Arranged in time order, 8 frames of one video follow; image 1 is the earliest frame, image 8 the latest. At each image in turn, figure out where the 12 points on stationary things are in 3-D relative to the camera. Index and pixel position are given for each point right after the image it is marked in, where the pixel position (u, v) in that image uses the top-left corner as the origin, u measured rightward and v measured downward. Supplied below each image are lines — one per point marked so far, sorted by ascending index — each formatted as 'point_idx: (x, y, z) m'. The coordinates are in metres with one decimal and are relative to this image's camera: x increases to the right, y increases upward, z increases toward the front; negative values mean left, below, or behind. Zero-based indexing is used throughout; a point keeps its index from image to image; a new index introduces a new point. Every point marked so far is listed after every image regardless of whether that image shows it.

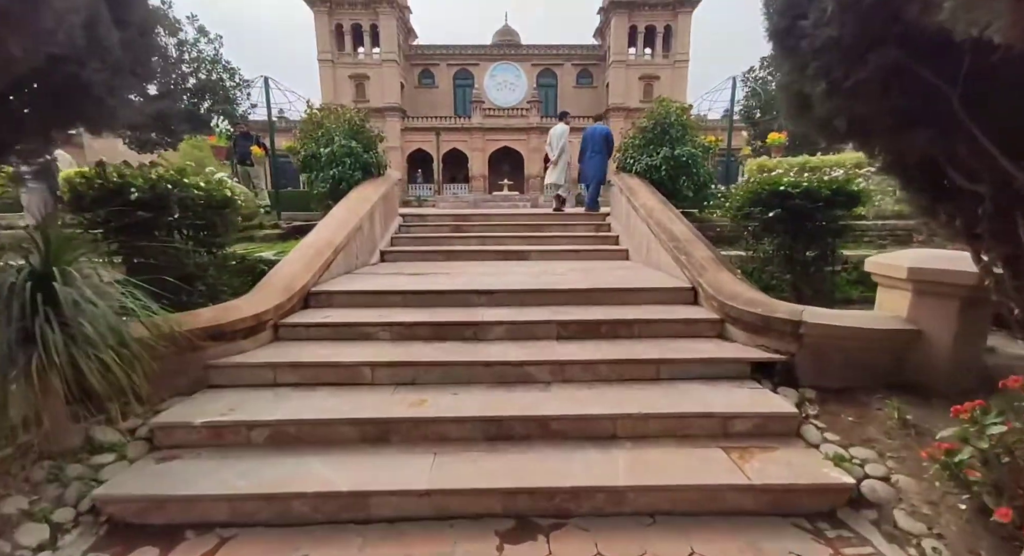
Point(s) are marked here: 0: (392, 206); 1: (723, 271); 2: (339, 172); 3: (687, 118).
0: (-1.7, +1.0, +7.3) m
1: (+1.7, 0.0, +4.0) m
2: (-2.3, +1.4, +6.8) m
3: (+2.4, +2.2, +7.3) m
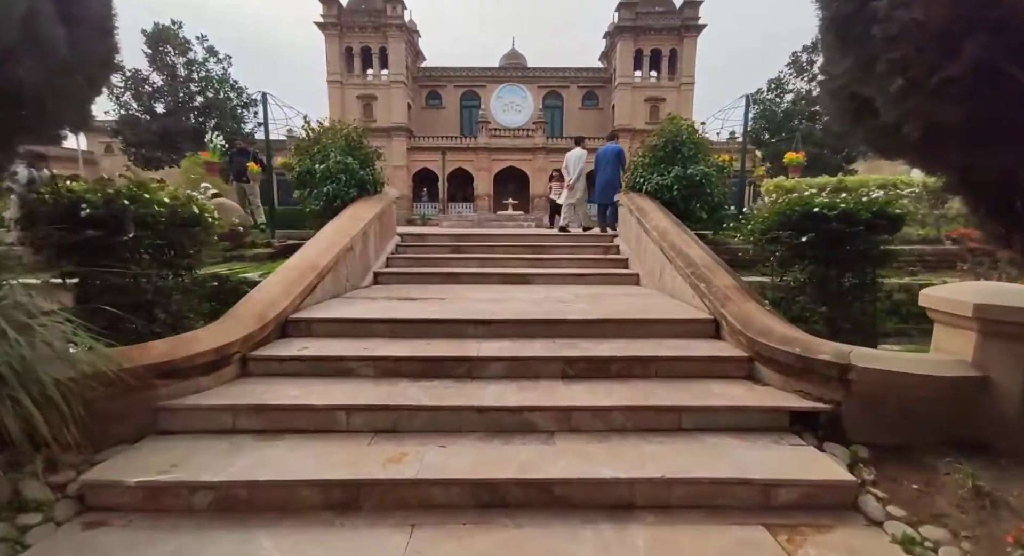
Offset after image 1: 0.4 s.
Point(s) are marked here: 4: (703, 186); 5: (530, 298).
0: (-1.7, +0.7, +7.0) m
1: (+1.7, -0.2, +3.6) m
2: (-2.3, +1.1, +6.5) m
3: (+2.5, +1.9, +6.9) m
4: (+2.4, +1.2, +6.7) m
5: (+0.2, -0.2, +4.8) m
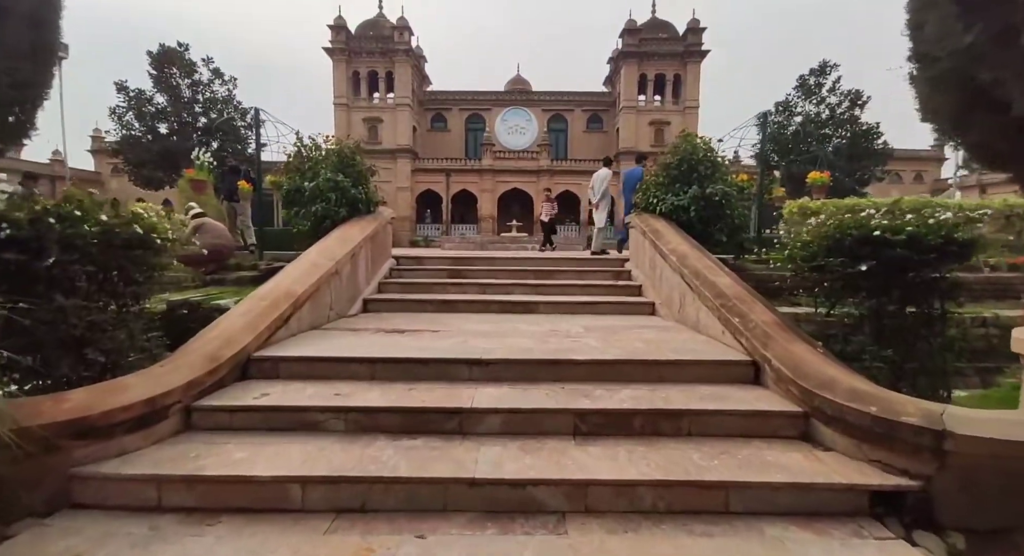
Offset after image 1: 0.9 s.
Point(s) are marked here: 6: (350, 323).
0: (-1.6, +0.4, +6.5) m
1: (+1.7, -0.4, +3.0) m
2: (-2.2, +0.8, +6.0) m
3: (+2.5, +1.5, +6.5) m
4: (+2.5, +0.8, +6.1) m
5: (+0.2, -0.4, +4.2) m
6: (-1.4, -0.4, +4.6) m
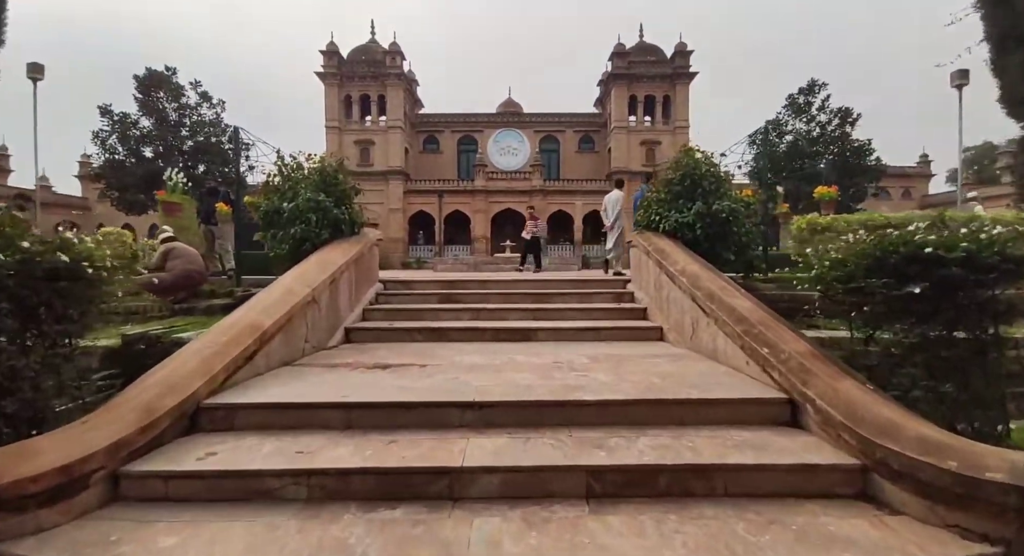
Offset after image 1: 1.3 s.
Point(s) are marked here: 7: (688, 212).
0: (-1.7, +0.1, +6.0) m
1: (+1.7, -0.5, +2.6) m
2: (-2.3, +0.5, +5.6) m
3: (+2.5, +1.3, +6.1) m
4: (+2.4, +0.6, +5.8) m
5: (+0.2, -0.6, +3.8) m
6: (-1.4, -0.6, +4.1) m
7: (+1.9, +0.7, +5.8) m
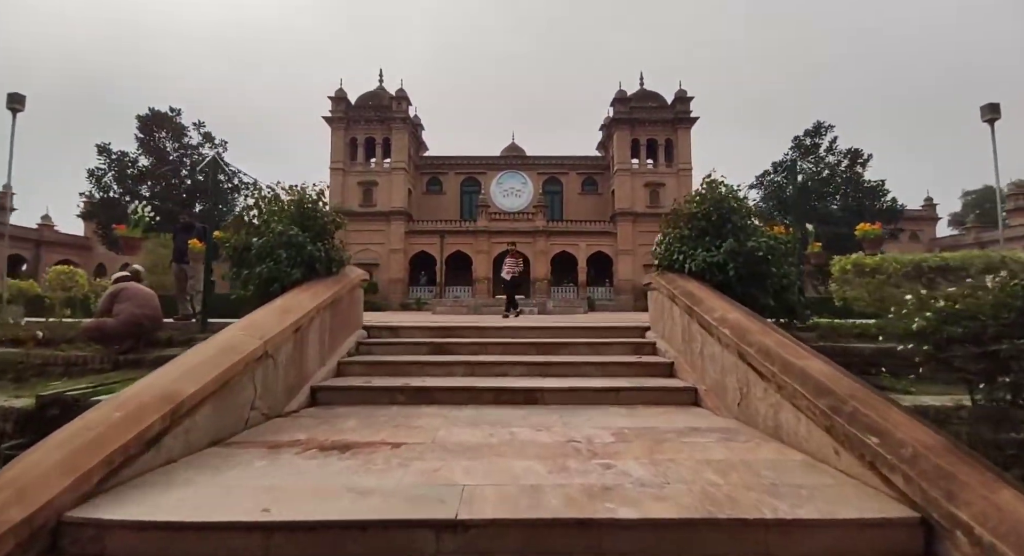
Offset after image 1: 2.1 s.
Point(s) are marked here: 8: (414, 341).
0: (-1.7, -0.4, +5.2) m
1: (+1.7, -0.7, +1.7) m
2: (-2.3, +0.1, +4.8) m
3: (+2.5, +0.8, +5.4) m
4: (+2.4, +0.1, +5.0) m
5: (+0.2, -0.9, +2.9) m
6: (-1.4, -0.9, +3.2) m
7: (+2.0, +0.3, +5.0) m
8: (-1.0, -0.7, +5.4) m
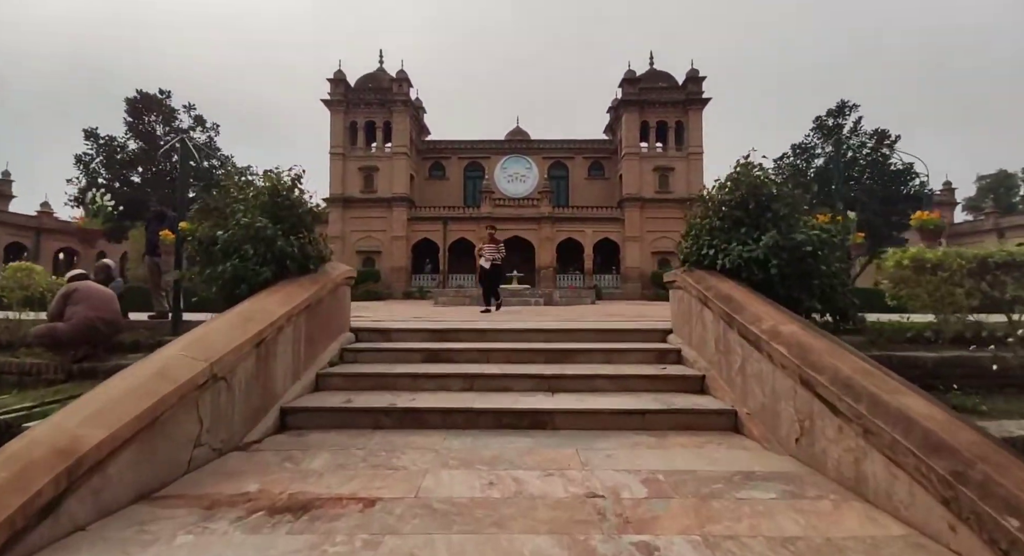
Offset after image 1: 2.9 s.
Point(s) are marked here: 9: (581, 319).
0: (-1.6, -0.4, +4.6) m
1: (+1.7, -0.8, +1.0) m
2: (-2.2, +0.1, +4.2) m
3: (+2.5, +0.8, +4.6) m
4: (+2.5, +0.1, +4.3) m
5: (+0.2, -1.0, +2.3) m
6: (-1.4, -1.0, +2.6) m
7: (+2.0, +0.3, +4.3) m
8: (-1.0, -0.6, +4.8) m
9: (+1.0, -0.6, +7.5) m
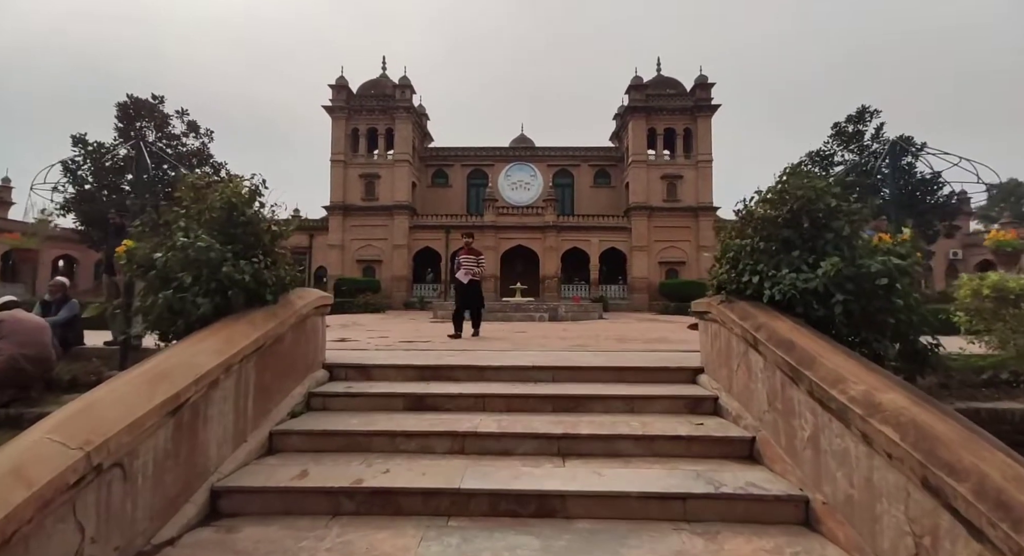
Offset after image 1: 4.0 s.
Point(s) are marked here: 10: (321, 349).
0: (-1.6, -0.6, +3.8) m
1: (+1.6, -1.0, +0.2) m
2: (-2.2, -0.1, +3.4) m
3: (+2.5, +0.6, +3.8) m
4: (+2.5, -0.1, +3.5) m
5: (+0.2, -1.2, +1.4) m
6: (-1.4, -1.2, +1.8) m
7: (+2.0, 0.0, +3.5) m
8: (-1.0, -0.9, +4.0) m
9: (+1.0, -0.9, +6.7) m
10: (-1.7, -0.6, +4.5) m
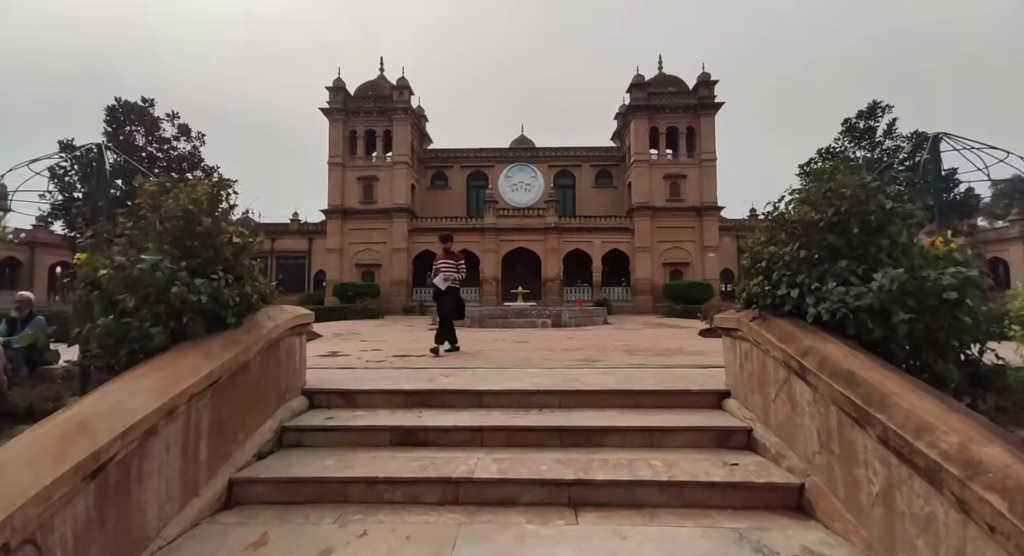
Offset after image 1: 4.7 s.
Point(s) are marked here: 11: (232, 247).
0: (-1.6, -0.7, +3.3) m
1: (+1.6, -1.0, -0.3) m
2: (-2.2, -0.3, +2.9) m
3: (+2.5, +0.5, +3.3) m
4: (+2.5, -0.2, +2.9) m
5: (+0.2, -1.3, +0.9) m
6: (-1.4, -1.3, +1.3) m
7: (+2.0, 0.0, +3.0) m
8: (-1.0, -1.0, +3.5) m
9: (+1.1, -1.0, +6.2) m
10: (-1.7, -0.7, +4.0) m
11: (-1.8, +0.2, +3.4) m
